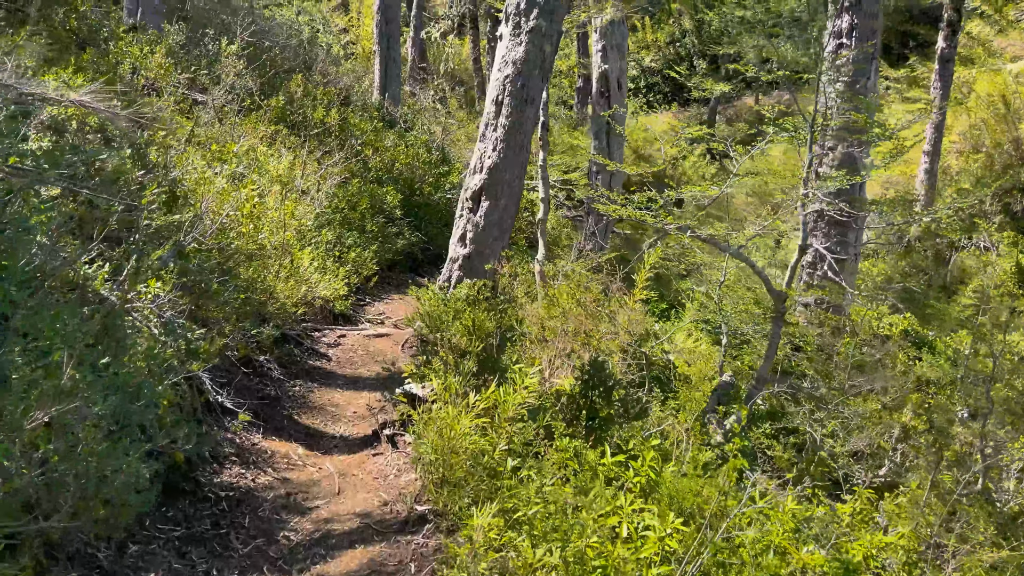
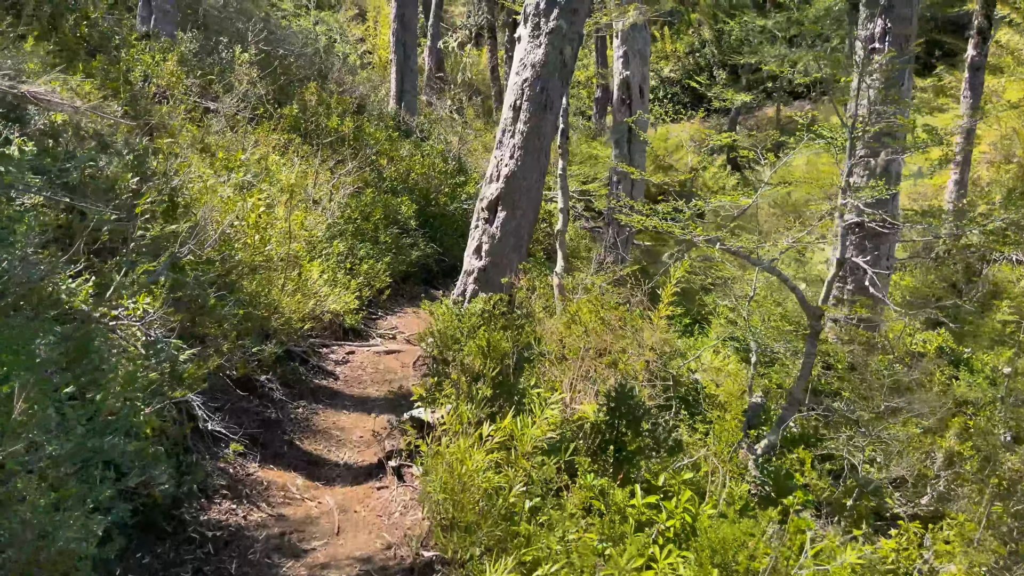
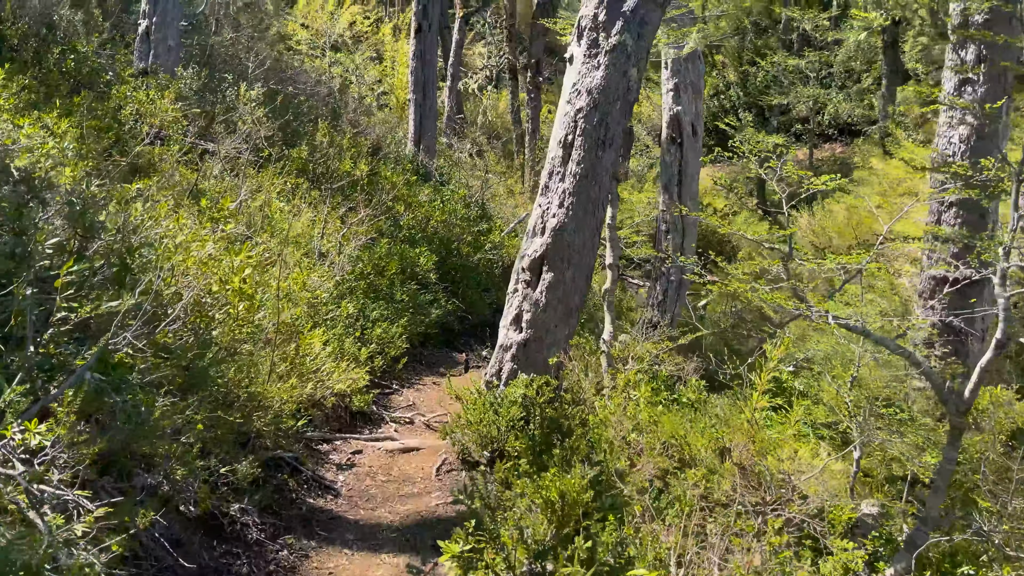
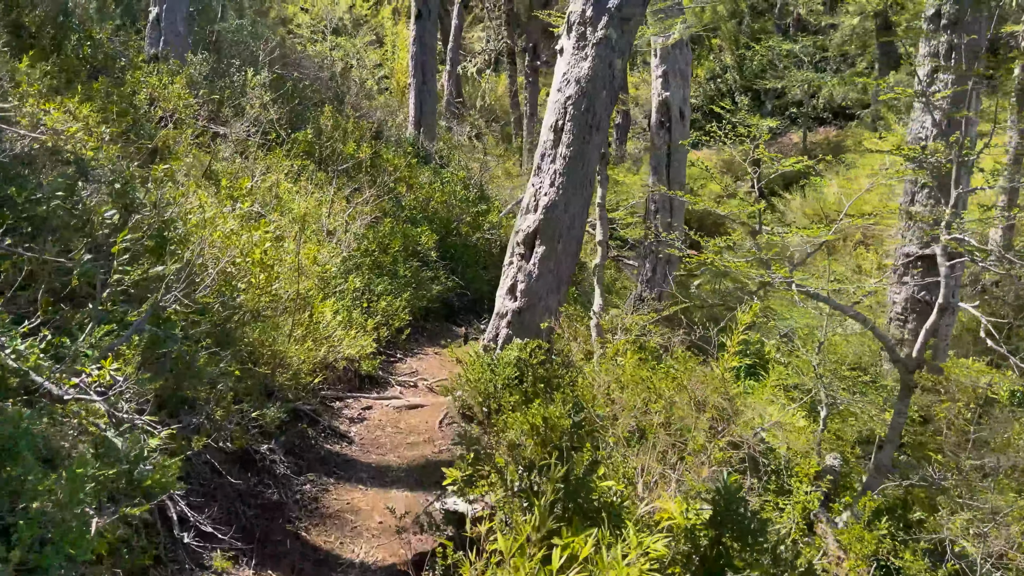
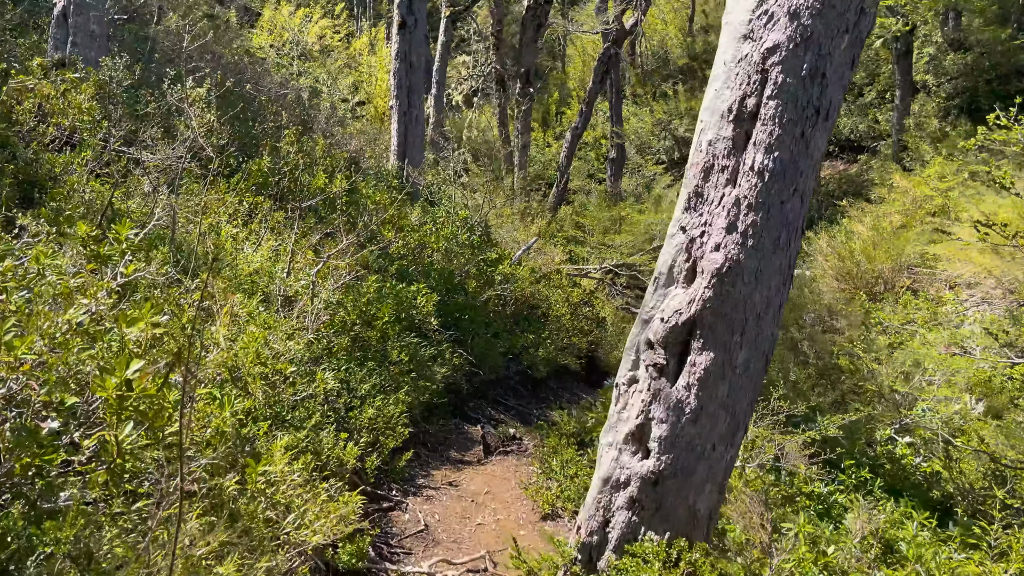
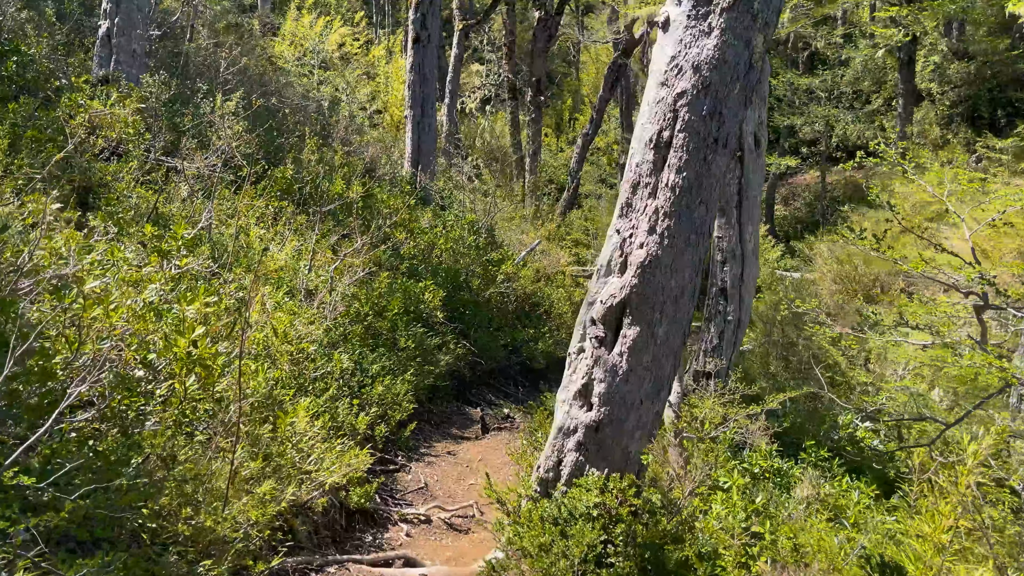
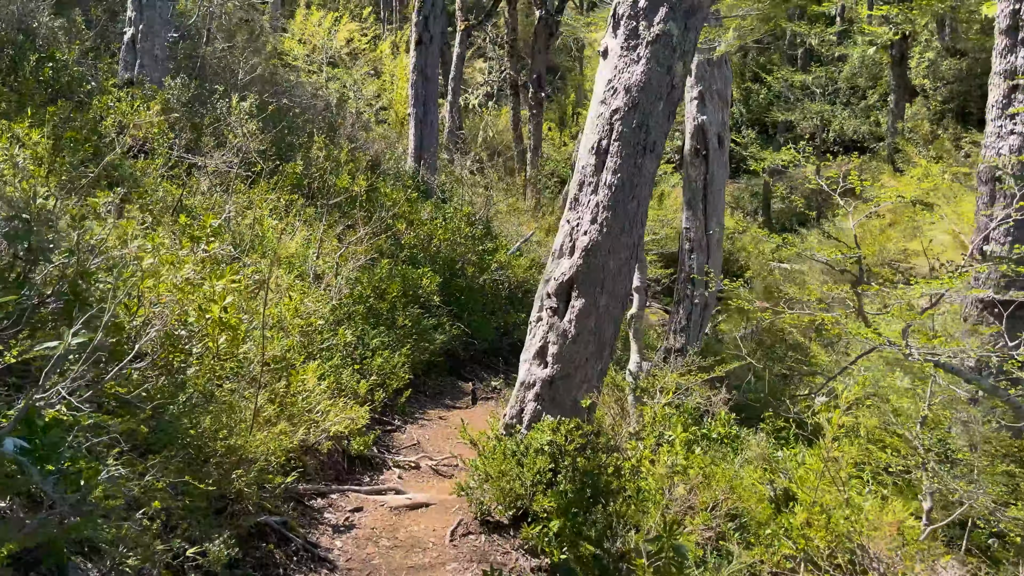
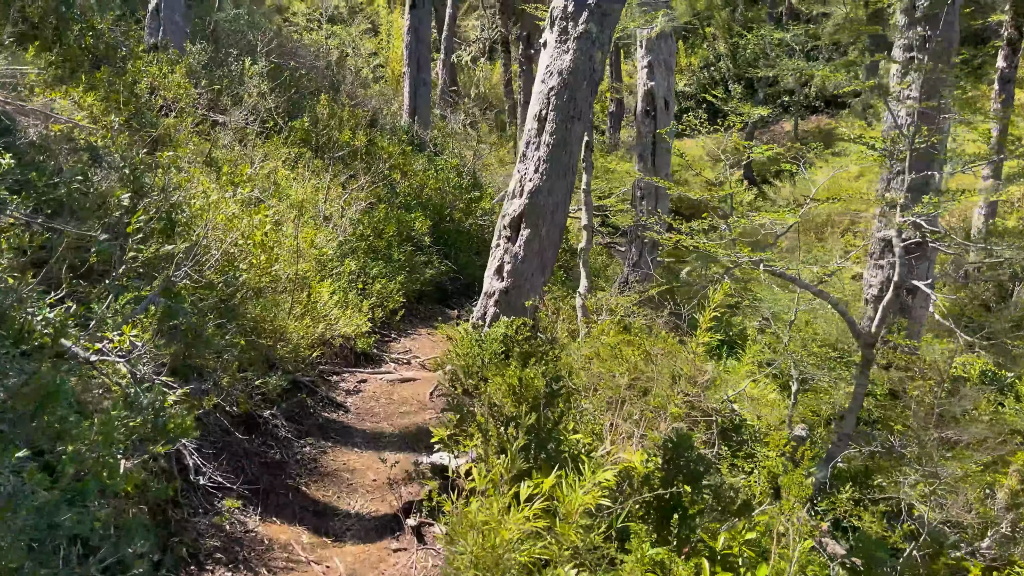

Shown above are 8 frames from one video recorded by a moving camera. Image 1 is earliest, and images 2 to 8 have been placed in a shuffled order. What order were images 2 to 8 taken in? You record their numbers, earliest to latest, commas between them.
2, 8, 4, 3, 7, 6, 5
